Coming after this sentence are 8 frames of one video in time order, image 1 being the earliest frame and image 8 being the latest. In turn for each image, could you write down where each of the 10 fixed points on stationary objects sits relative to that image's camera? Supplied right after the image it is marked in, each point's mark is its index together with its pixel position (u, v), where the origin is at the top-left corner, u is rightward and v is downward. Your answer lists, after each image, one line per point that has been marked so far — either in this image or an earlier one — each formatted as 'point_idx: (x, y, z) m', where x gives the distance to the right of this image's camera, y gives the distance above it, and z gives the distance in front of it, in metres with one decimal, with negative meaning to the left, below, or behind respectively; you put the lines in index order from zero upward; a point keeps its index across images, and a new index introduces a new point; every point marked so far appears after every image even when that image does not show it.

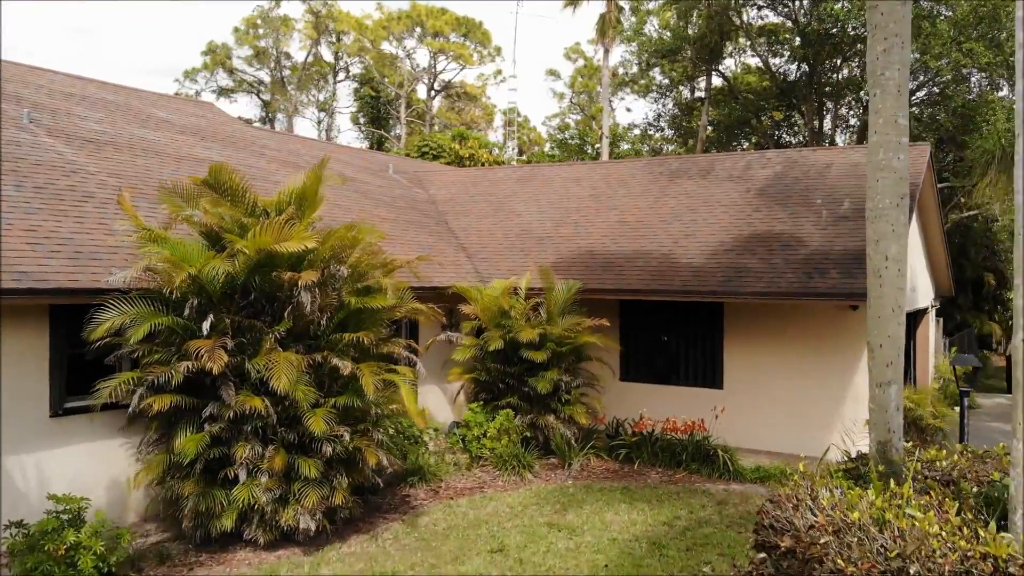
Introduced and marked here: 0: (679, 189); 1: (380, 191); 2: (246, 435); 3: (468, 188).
0: (+3.0, +1.8, +16.6) m
1: (-2.6, +1.9, +18.0) m
2: (-2.5, -1.4, +8.4) m
3: (-1.0, +2.1, +19.5) m
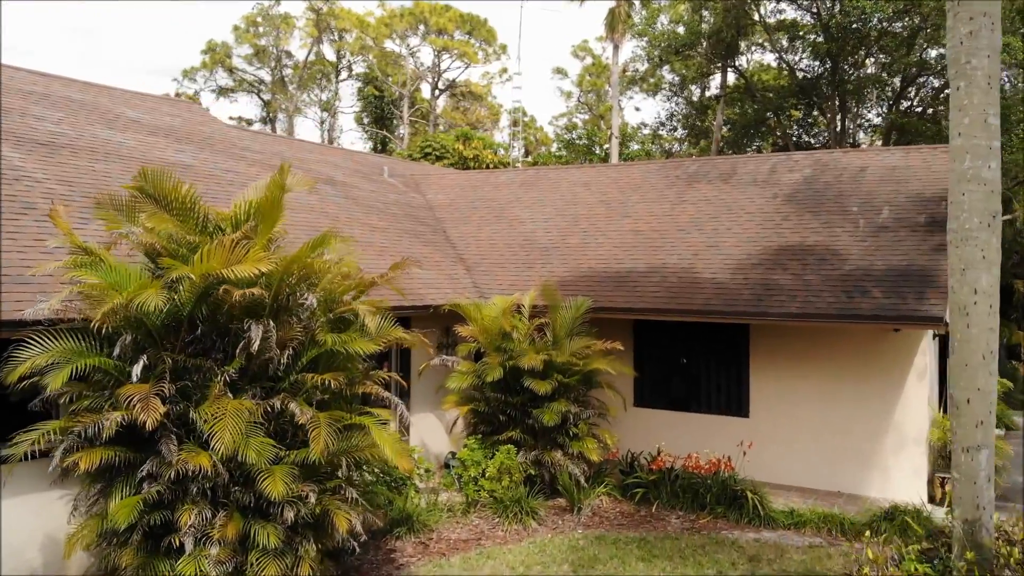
0: (+3.1, +1.6, +15.2) m
1: (-2.5, +1.7, +16.6) m
2: (-2.5, -1.6, +7.0) m
3: (-0.9, +1.9, +18.1) m
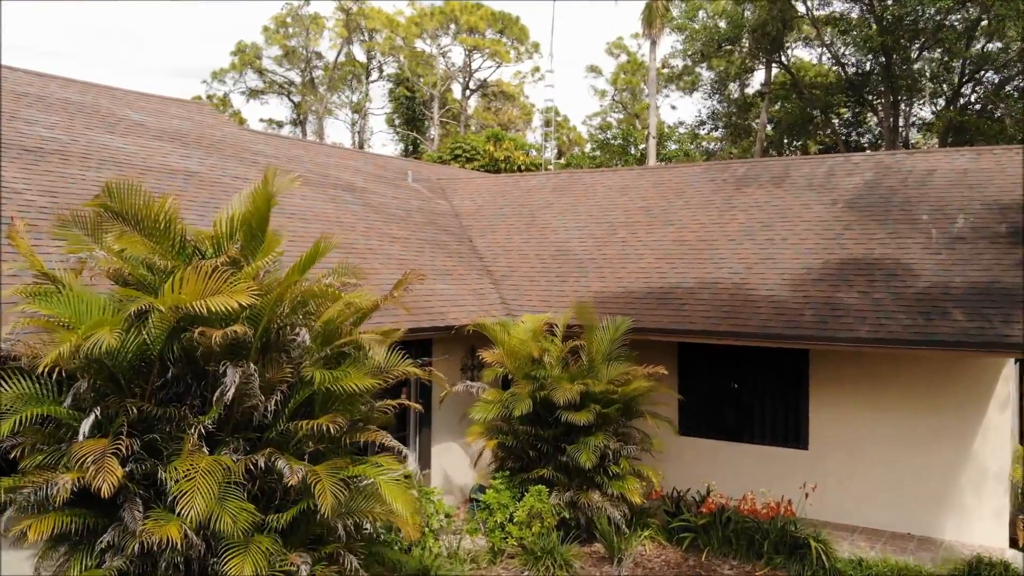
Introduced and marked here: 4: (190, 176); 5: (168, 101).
0: (+3.6, +1.3, +13.9) m
1: (-2.0, +1.4, +15.5) m
2: (-2.3, -1.8, +5.9) m
3: (-0.3, +1.6, +17.0) m
4: (-4.3, +1.5, +12.2) m
5: (-5.8, +3.2, +15.5) m
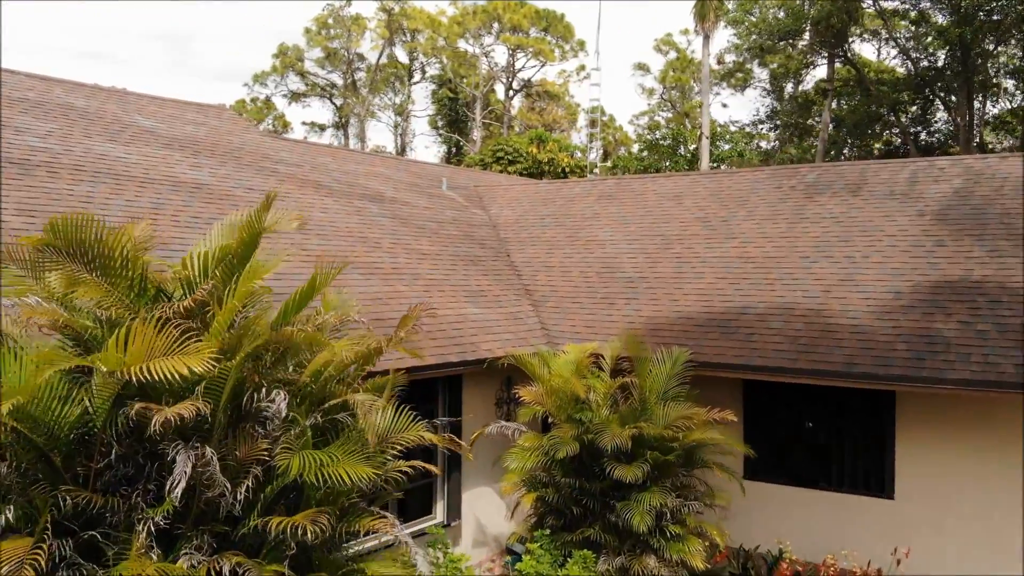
0: (+4.1, +1.0, +12.3) m
1: (-1.4, +1.1, +14.2) m
2: (-2.1, -2.1, +4.7) m
3: (+0.4, +1.3, +15.6) m
4: (-3.8, +1.2, +11.1) m
5: (-5.1, +2.9, +14.4) m
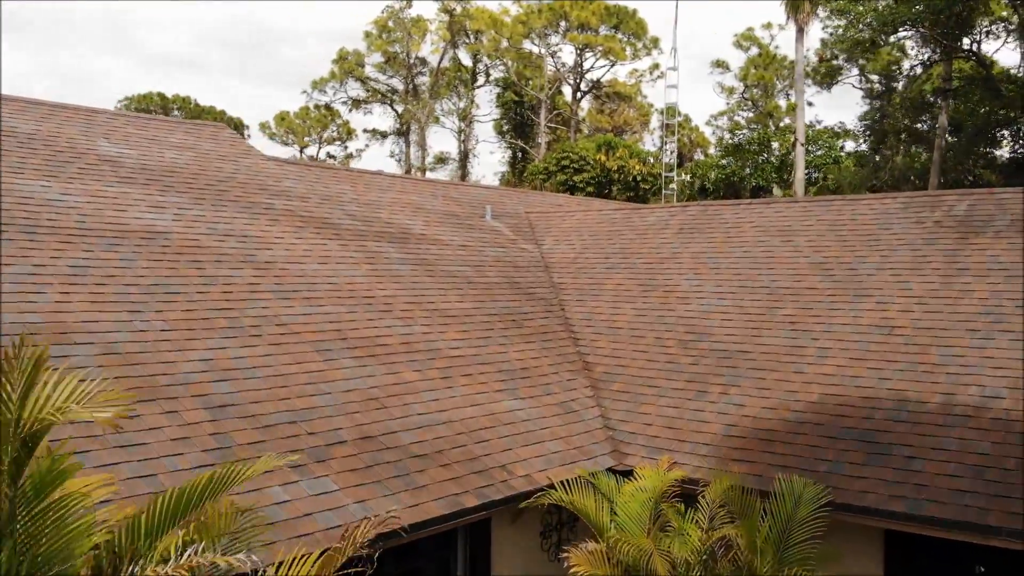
0: (+4.7, +0.3, +9.1) m
1: (-0.6, +0.4, +11.4) m
2: (-2.1, -2.9, +1.9) m
3: (+1.2, +0.6, +12.6) m
4: (-3.4, +0.4, +8.5) m
5: (-4.4, +2.1, +11.9) m
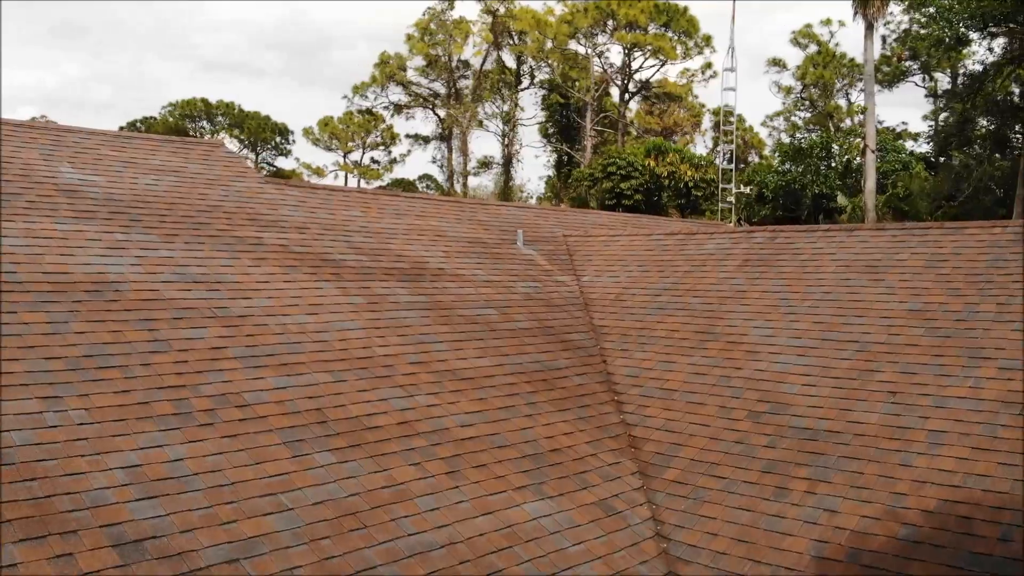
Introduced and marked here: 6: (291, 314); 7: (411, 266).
0: (+4.9, -0.2, +7.1) m
1: (-0.3, -0.1, +9.7) m
2: (-2.3, -3.4, +0.3) m
3: (+1.6, +0.1, +10.8) m
4: (-3.2, -0.1, +6.9) m
5: (-4.0, +1.6, +10.4) m
6: (-1.9, -0.2, +7.7) m
7: (-1.1, +0.2, +9.9) m
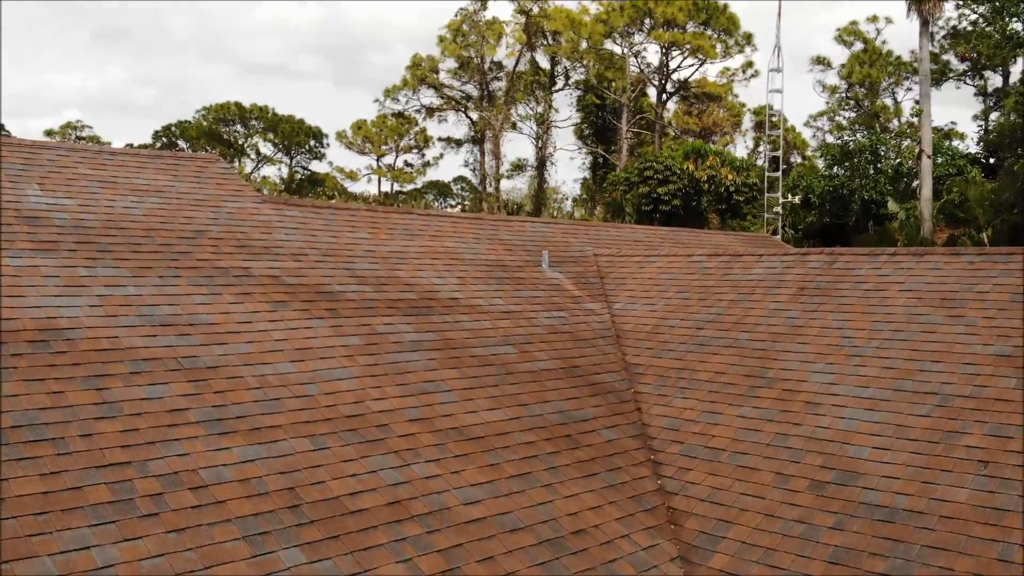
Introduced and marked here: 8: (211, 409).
0: (+5.0, -0.5, +5.8) m
1: (-0.1, -0.4, +8.6) m
2: (-2.4, -3.7, -0.7) m
3: (+1.9, -0.2, +9.6) m
4: (-3.1, -0.4, +5.9) m
5: (-3.8, +1.3, +9.4) m
6: (-1.7, -0.5, +6.7) m
7: (-0.9, -0.1, +8.8) m
8: (-1.9, -0.8, +5.9) m
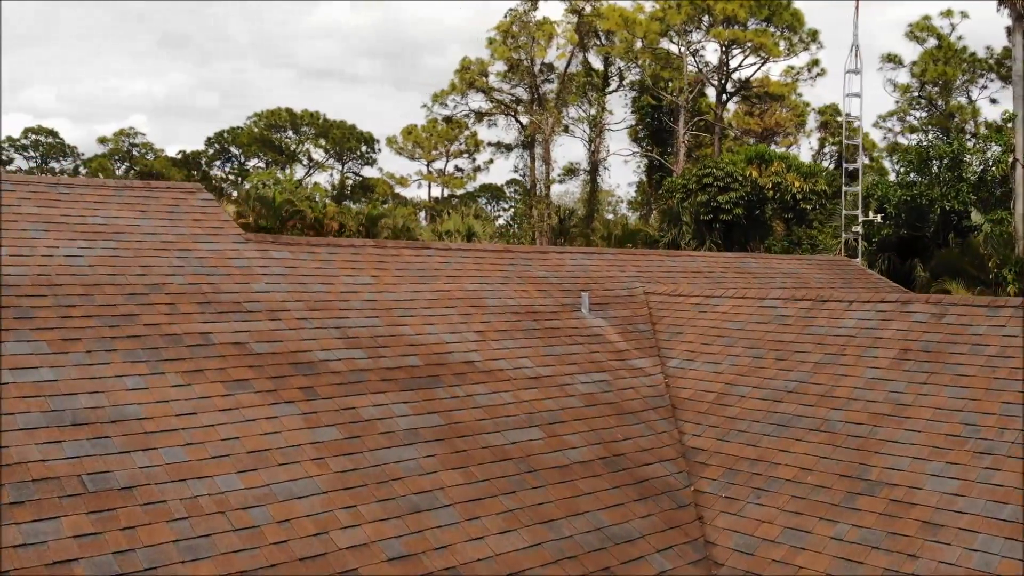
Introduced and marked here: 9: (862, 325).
0: (+5.0, -1.0, +3.8) m
1: (+0.1, -0.9, +6.9) m
2: (-2.8, -4.2, -2.2) m
3: (+2.1, -0.7, +7.8) m
4: (-3.0, -0.9, +4.4) m
5: (-3.6, +0.8, +7.9) m
6: (-1.7, -1.0, +5.1) m
7: (-0.7, -0.6, +7.2) m
8: (-1.9, -1.3, +4.3) m
9: (+3.0, -0.3, +7.9) m
